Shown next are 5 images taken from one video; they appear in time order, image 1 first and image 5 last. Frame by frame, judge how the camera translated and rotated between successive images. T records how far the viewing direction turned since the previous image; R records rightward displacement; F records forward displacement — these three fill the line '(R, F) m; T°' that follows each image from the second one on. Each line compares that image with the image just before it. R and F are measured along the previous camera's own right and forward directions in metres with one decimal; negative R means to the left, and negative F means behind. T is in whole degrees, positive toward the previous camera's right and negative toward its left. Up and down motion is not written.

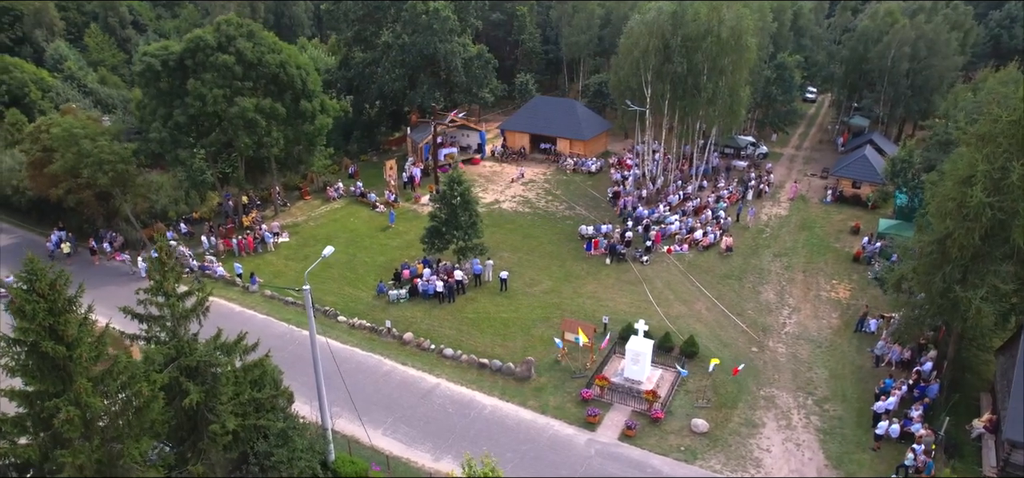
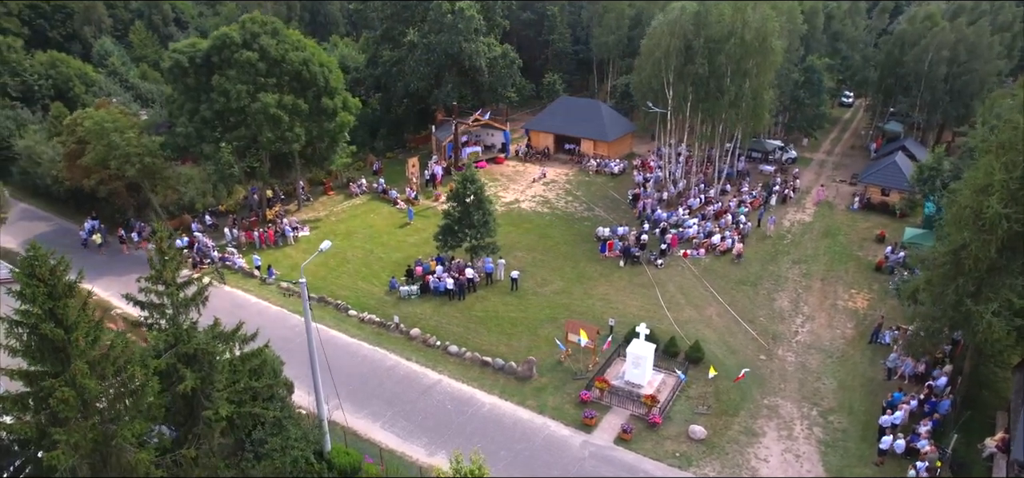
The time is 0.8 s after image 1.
(+1.2, -0.1) m; -3°
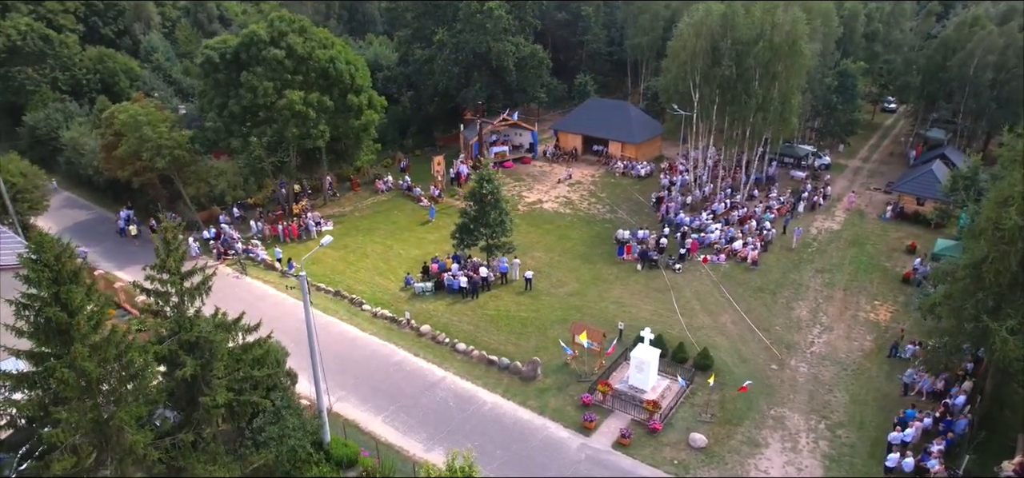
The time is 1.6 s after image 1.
(+1.2, 0.0) m; -4°
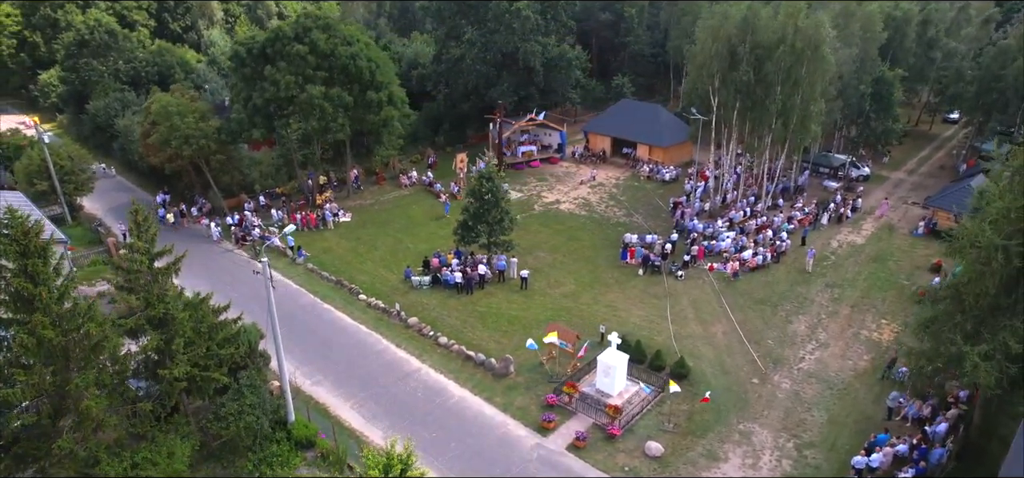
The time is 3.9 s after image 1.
(+3.2, 0.0) m; -6°
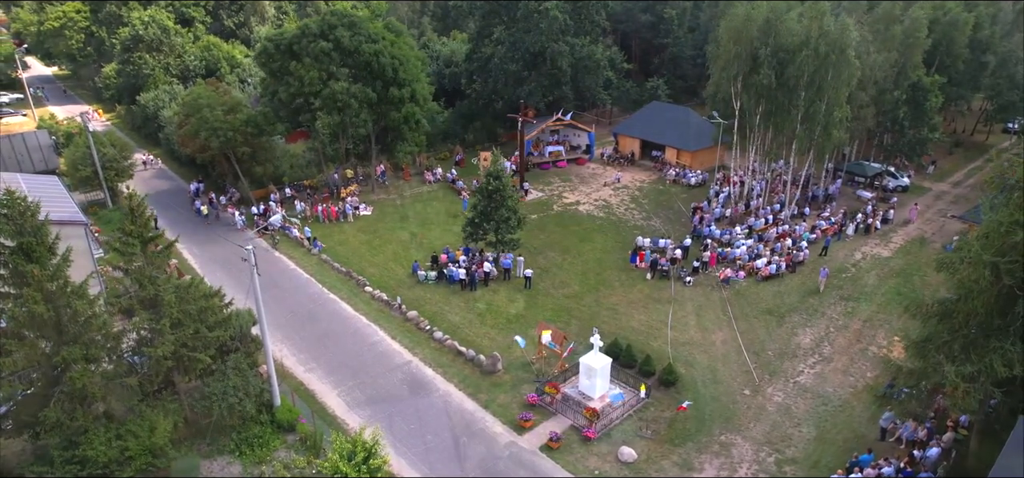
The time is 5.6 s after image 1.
(+2.2, 0.0) m; -5°
